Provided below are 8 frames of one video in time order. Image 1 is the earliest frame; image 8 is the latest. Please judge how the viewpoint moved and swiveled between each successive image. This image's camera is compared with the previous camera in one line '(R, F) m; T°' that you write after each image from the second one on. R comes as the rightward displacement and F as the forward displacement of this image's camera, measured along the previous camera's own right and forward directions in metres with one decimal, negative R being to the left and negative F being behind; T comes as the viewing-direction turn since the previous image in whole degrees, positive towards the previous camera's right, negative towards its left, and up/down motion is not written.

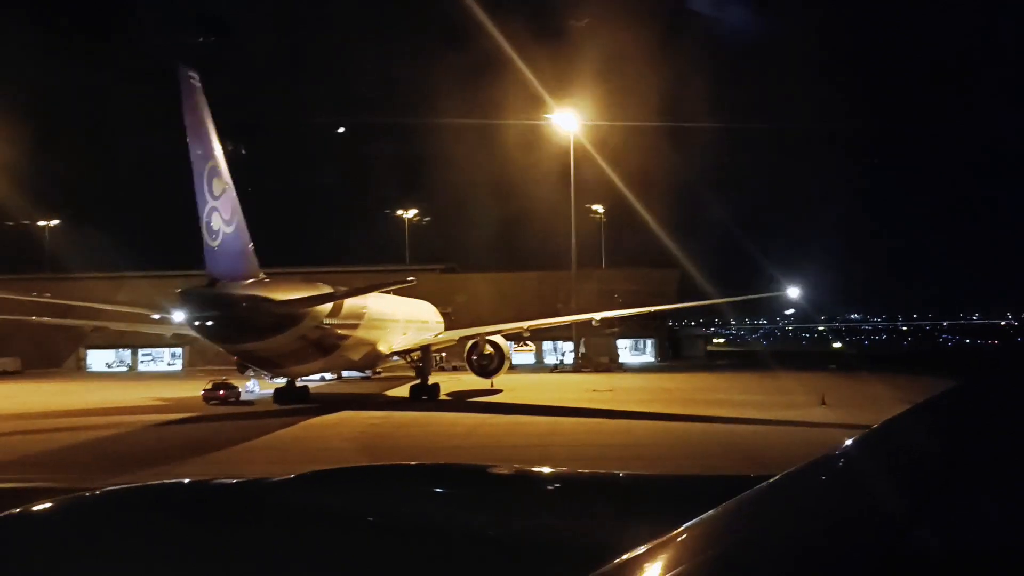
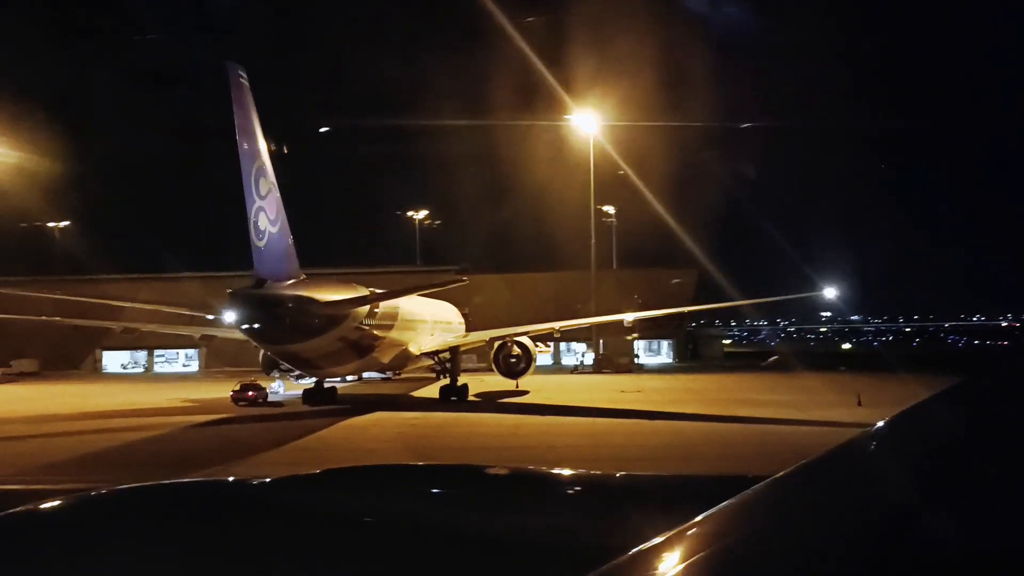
(+0.3, -0.1) m; -1°
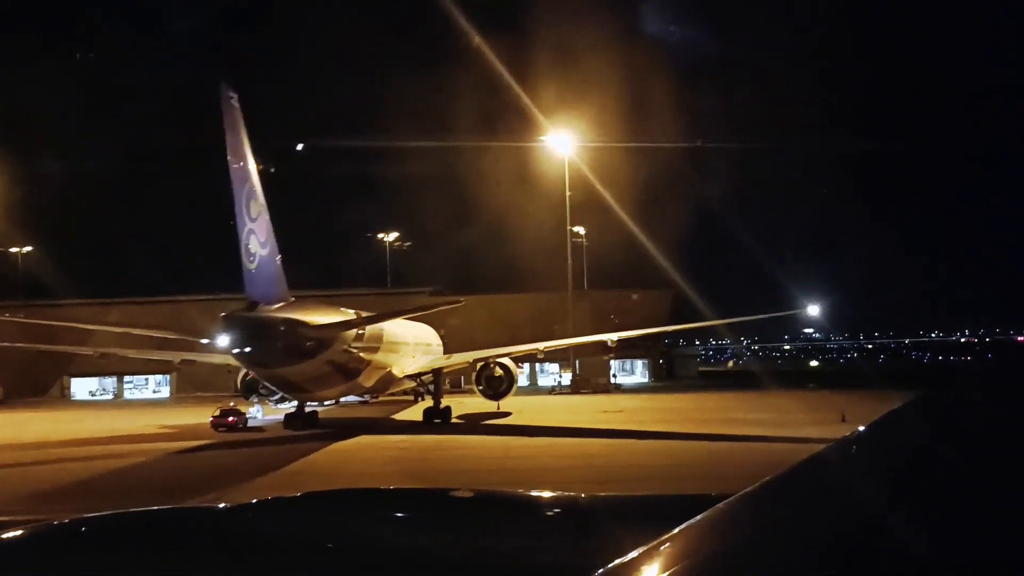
(0.0, +0.3) m; +2°
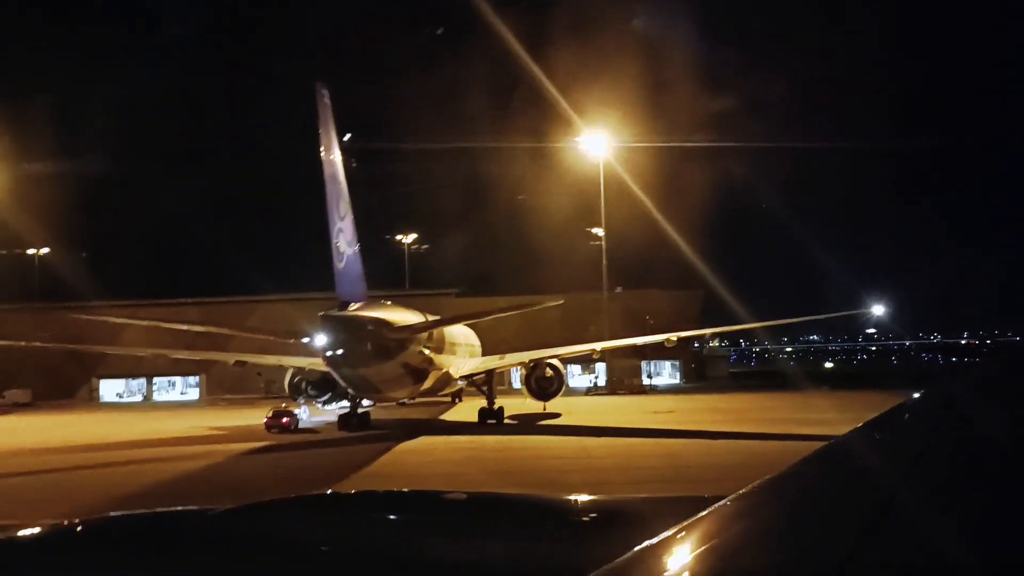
(+0.3, +0.4) m; -2°
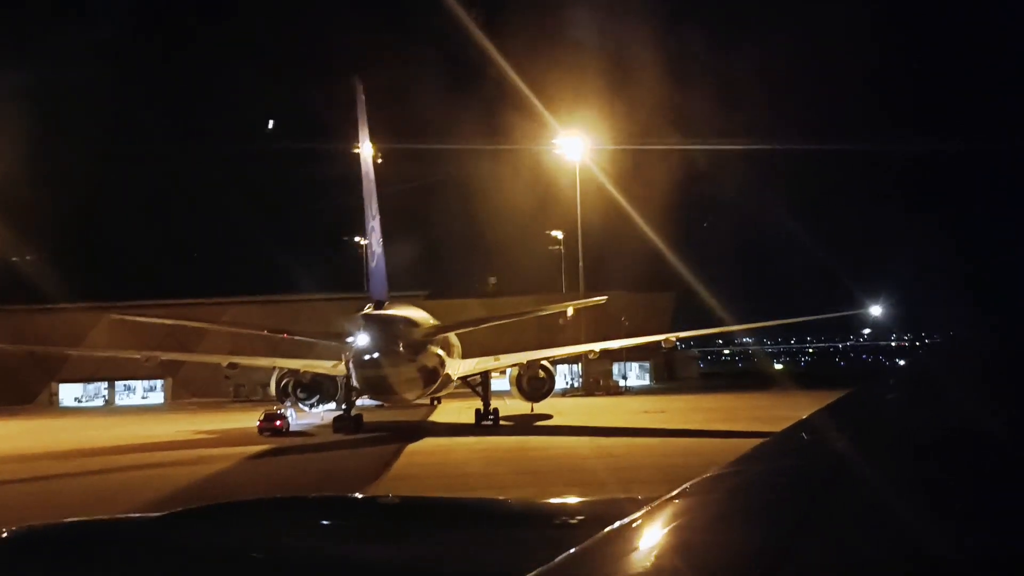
(+0.4, +0.1) m; +2°
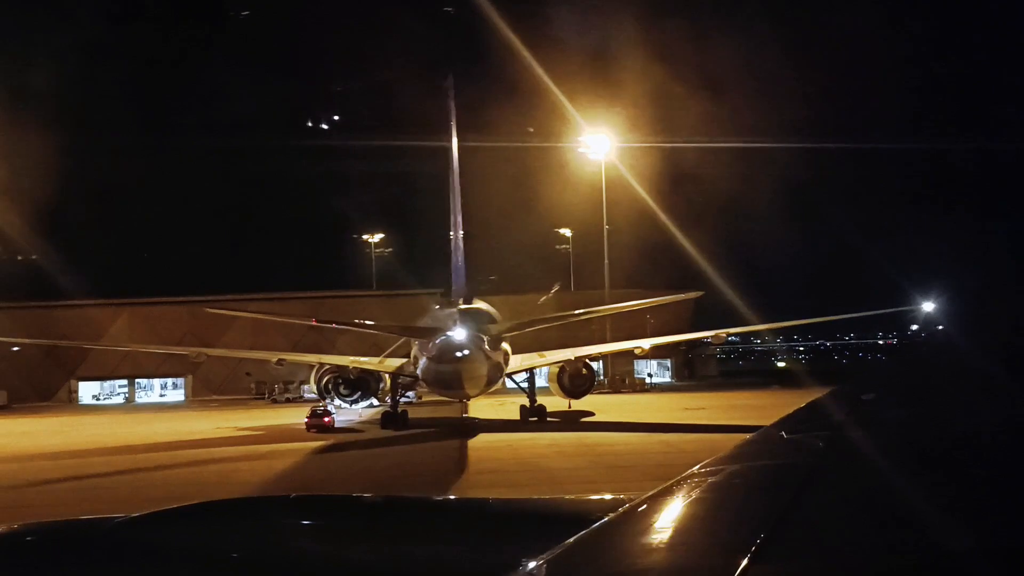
(+0.4, +0.2) m; -1°
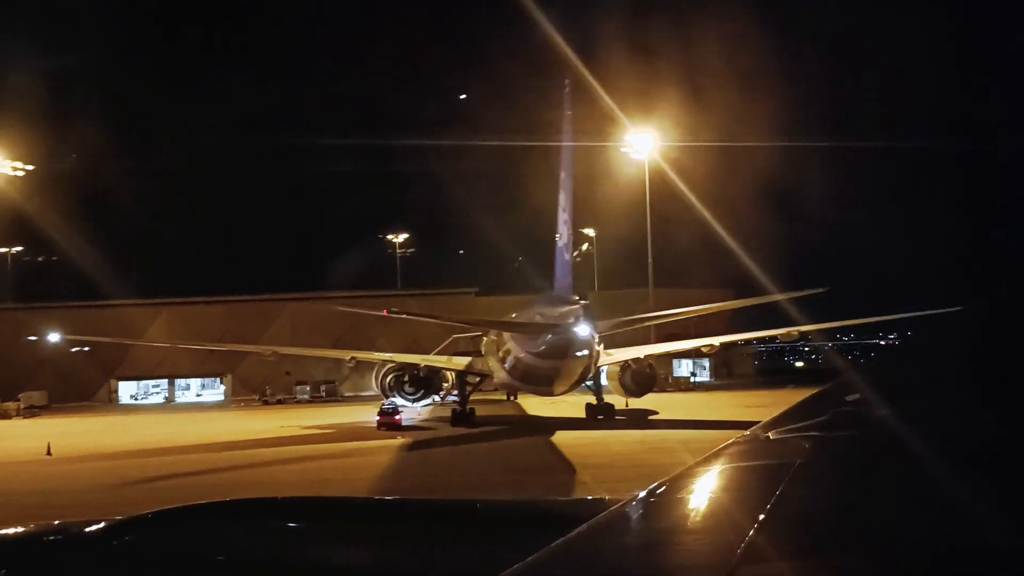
(+0.6, +0.3) m; -2°
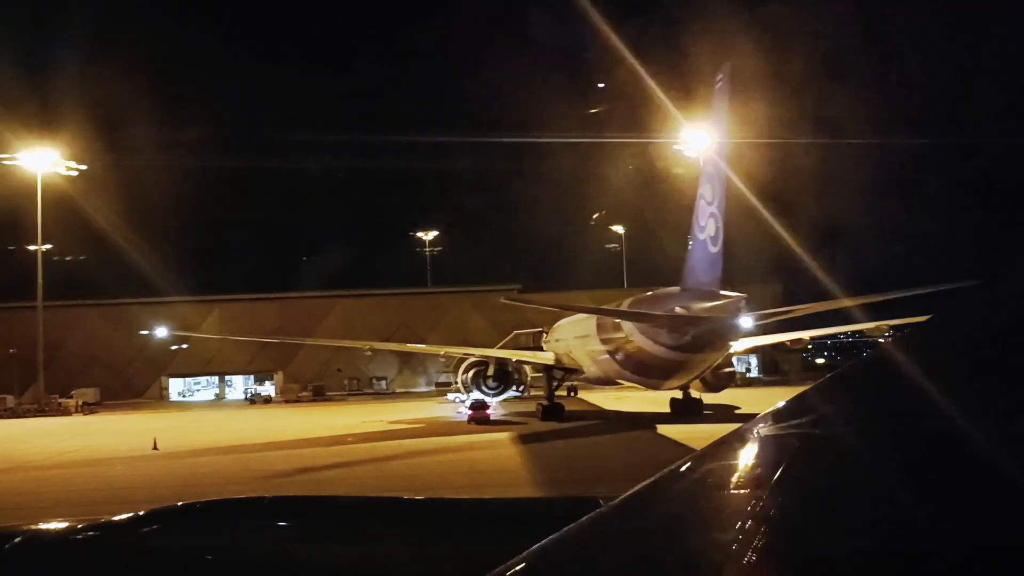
(+0.7, +0.1) m; -3°
